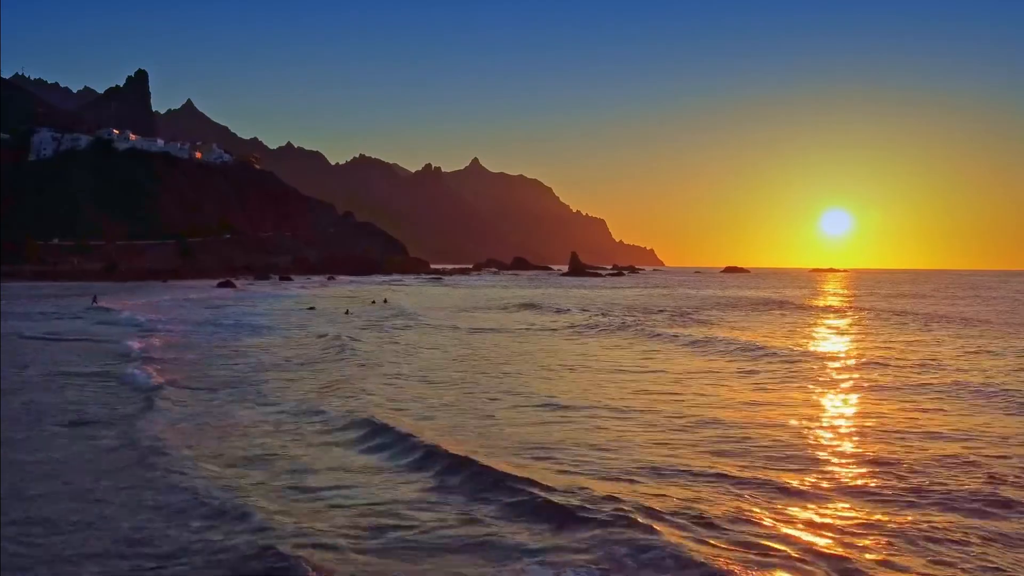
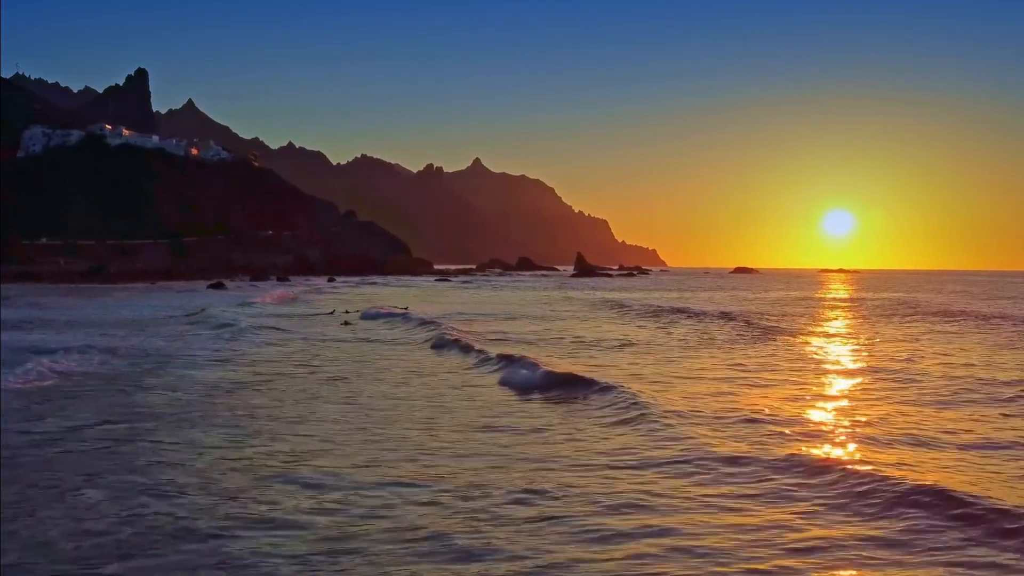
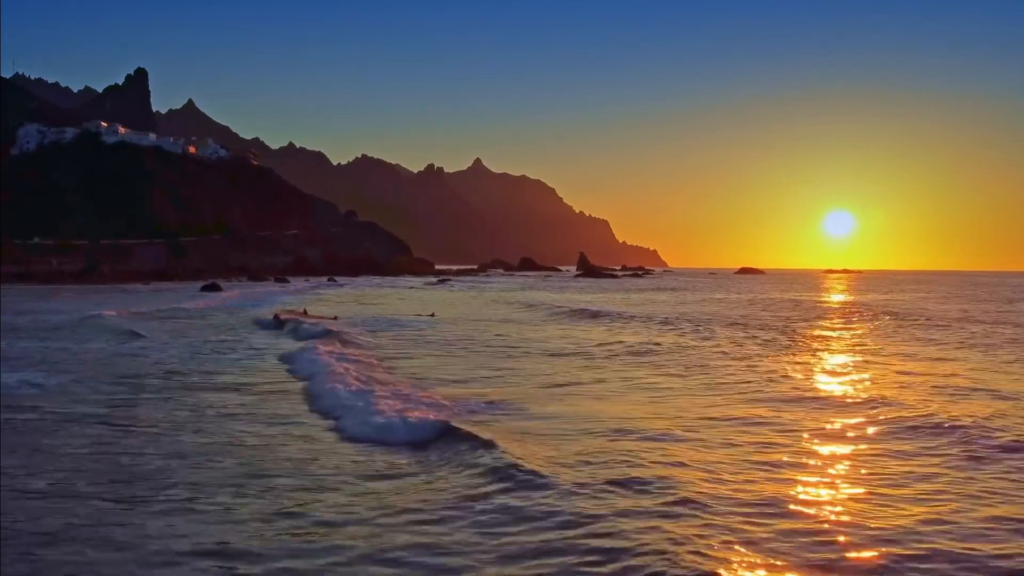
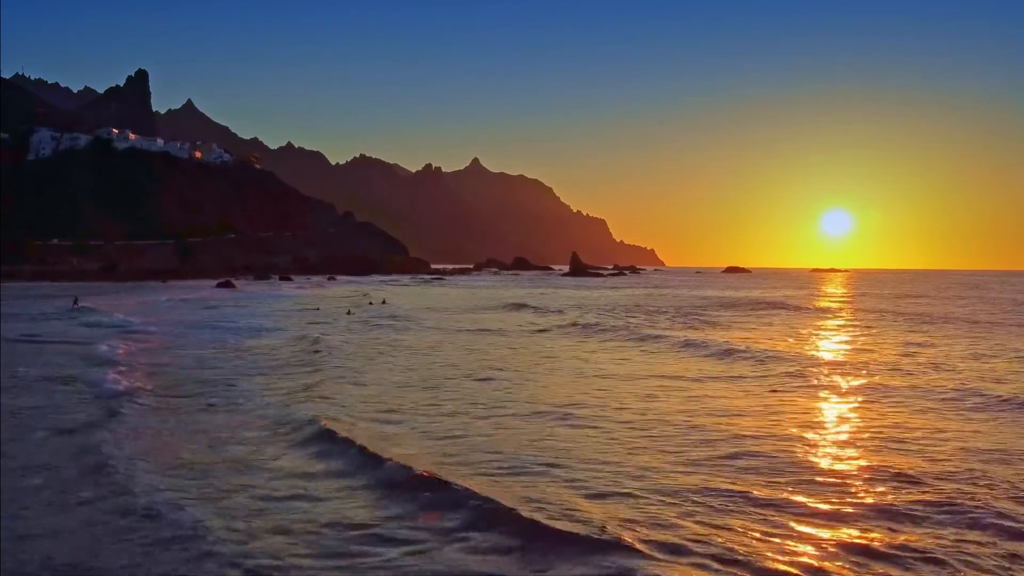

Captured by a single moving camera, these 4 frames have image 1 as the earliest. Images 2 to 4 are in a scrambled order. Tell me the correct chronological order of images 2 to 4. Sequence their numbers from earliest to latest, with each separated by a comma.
4, 2, 3
